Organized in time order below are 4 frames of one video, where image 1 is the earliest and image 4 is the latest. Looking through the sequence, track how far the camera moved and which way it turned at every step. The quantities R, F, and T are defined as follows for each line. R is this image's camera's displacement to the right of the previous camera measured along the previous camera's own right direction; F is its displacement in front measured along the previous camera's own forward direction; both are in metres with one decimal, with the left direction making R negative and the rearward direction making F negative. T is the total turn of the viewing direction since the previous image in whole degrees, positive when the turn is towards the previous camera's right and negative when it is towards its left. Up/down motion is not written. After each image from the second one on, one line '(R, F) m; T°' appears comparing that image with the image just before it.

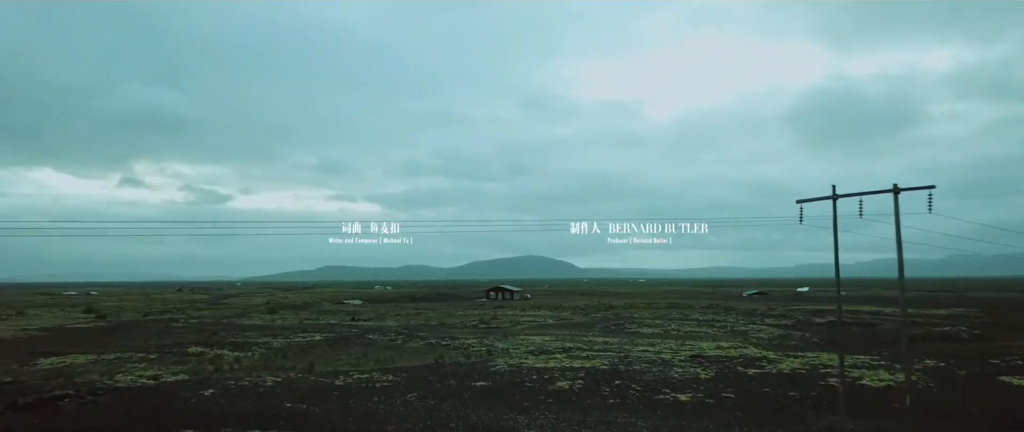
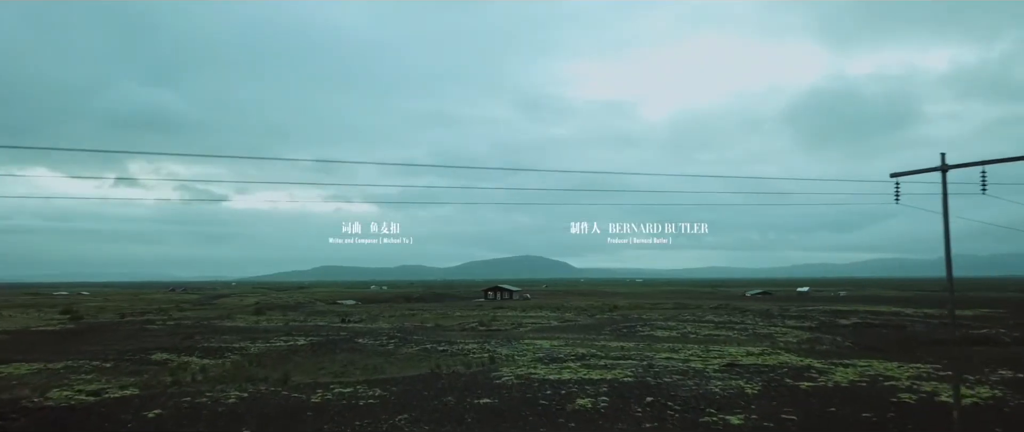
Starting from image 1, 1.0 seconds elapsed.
(-0.5, +3.6) m; 0°
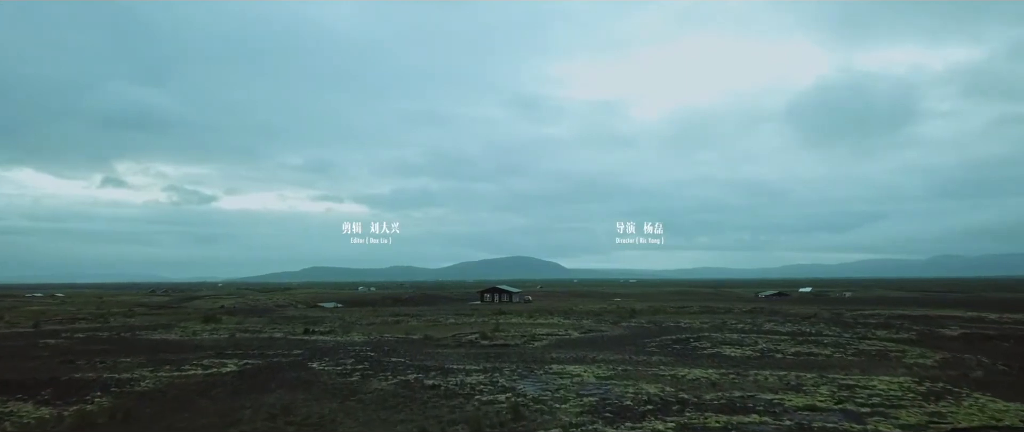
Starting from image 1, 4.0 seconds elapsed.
(-1.3, +10.8) m; +1°
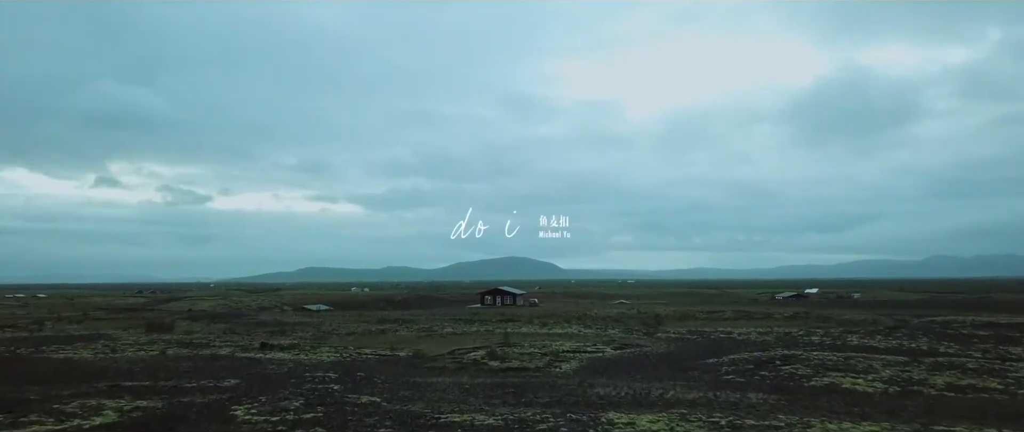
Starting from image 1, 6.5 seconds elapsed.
(-1.1, +9.1) m; 0°
